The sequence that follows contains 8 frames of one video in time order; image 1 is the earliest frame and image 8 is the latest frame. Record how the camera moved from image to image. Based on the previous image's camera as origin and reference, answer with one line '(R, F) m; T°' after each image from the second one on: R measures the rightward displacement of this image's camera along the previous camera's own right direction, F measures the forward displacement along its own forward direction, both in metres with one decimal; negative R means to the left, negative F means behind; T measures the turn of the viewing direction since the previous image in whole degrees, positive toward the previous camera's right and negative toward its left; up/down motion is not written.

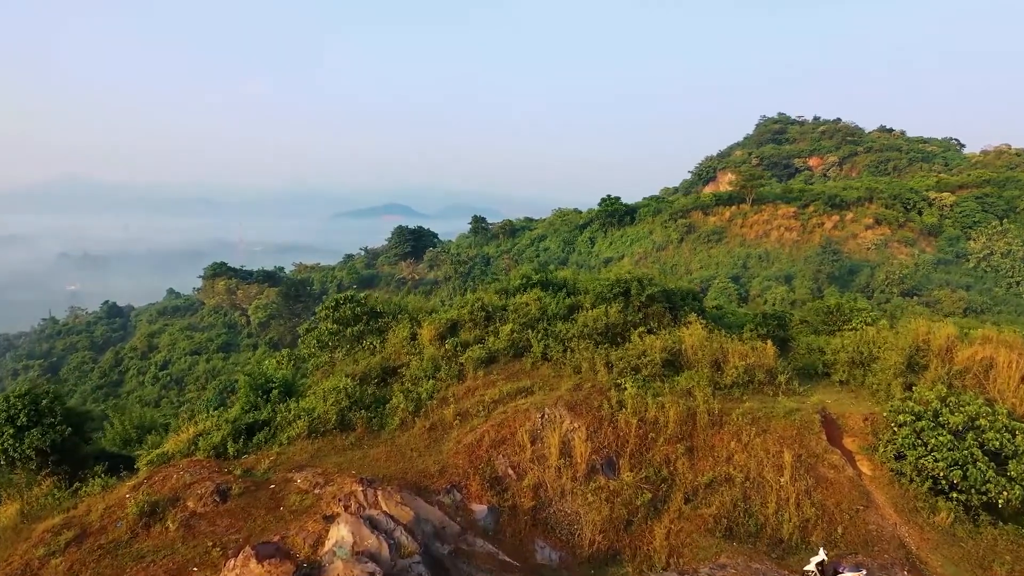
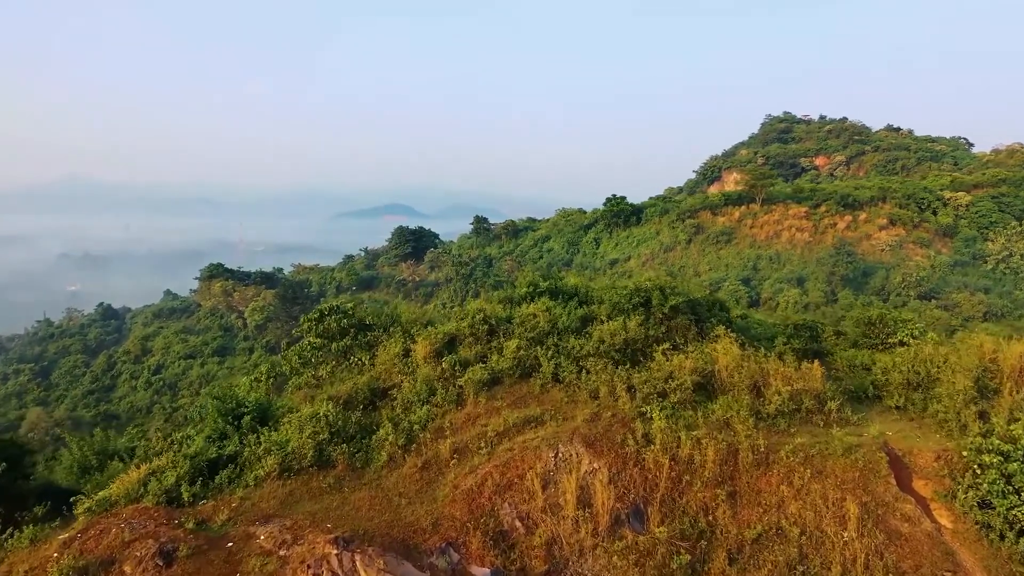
(0.0, +1.5) m; 0°
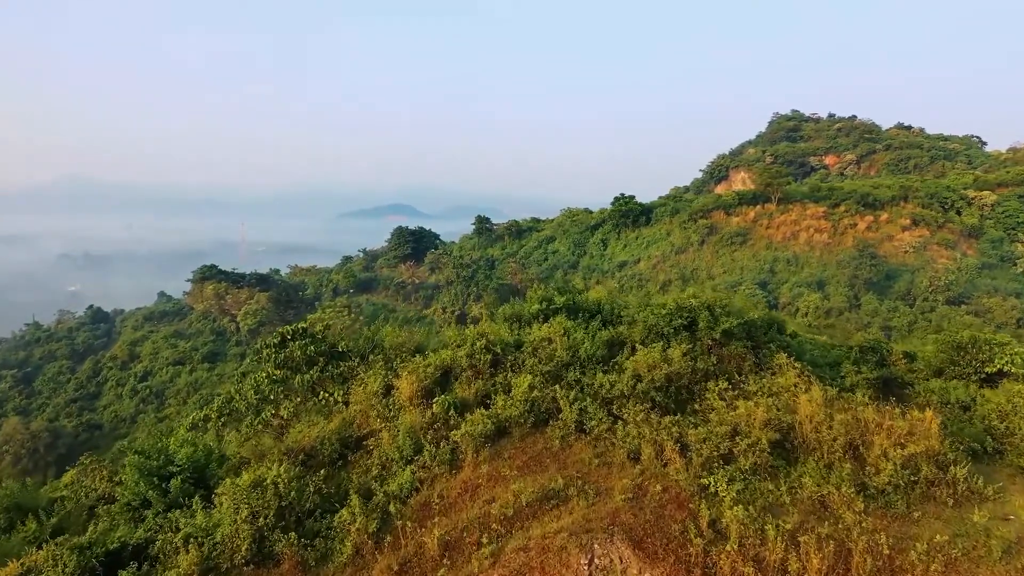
(-0.1, +2.4) m; 0°
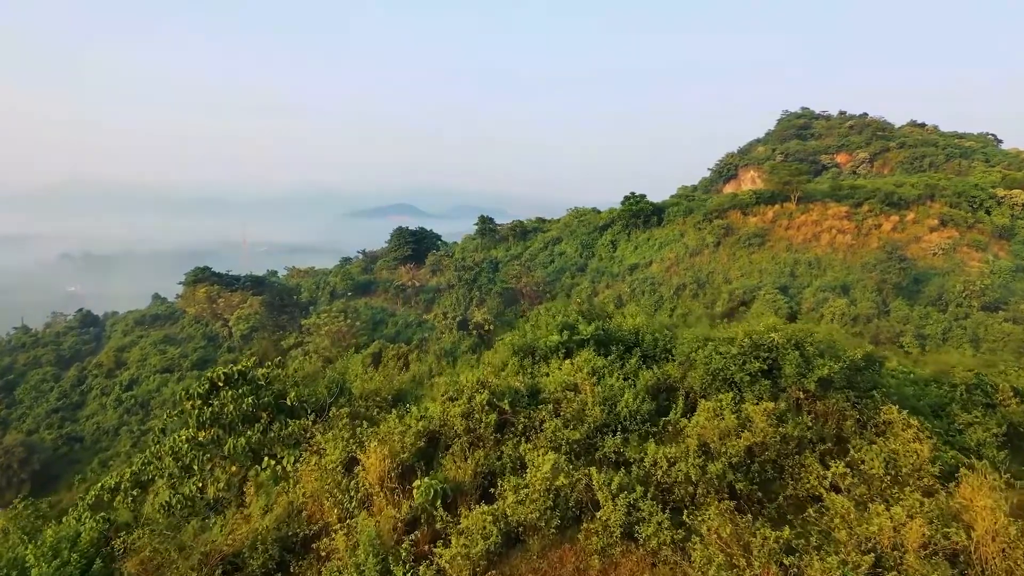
(-0.1, +2.5) m; 0°
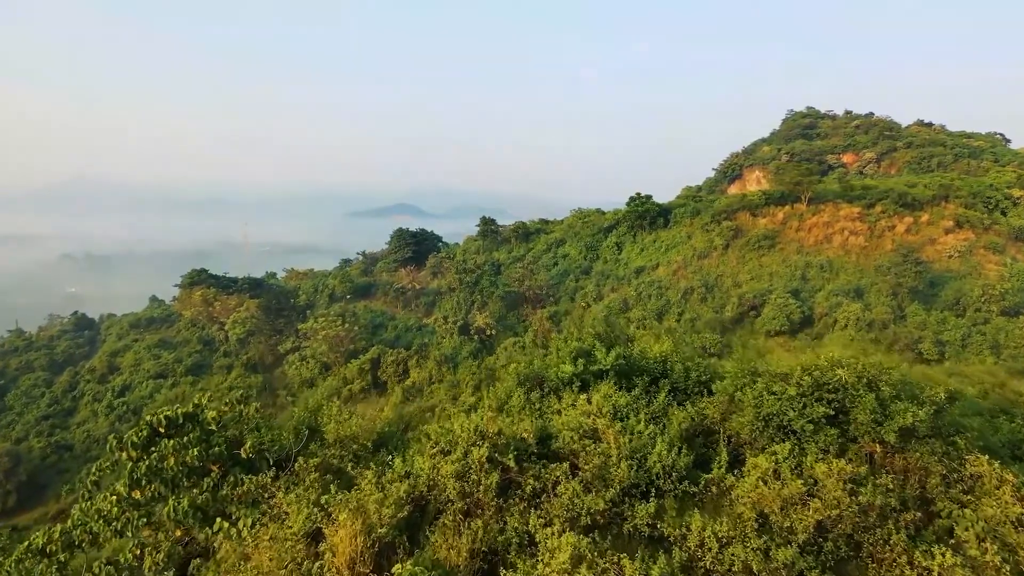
(0.0, +1.3) m; 0°
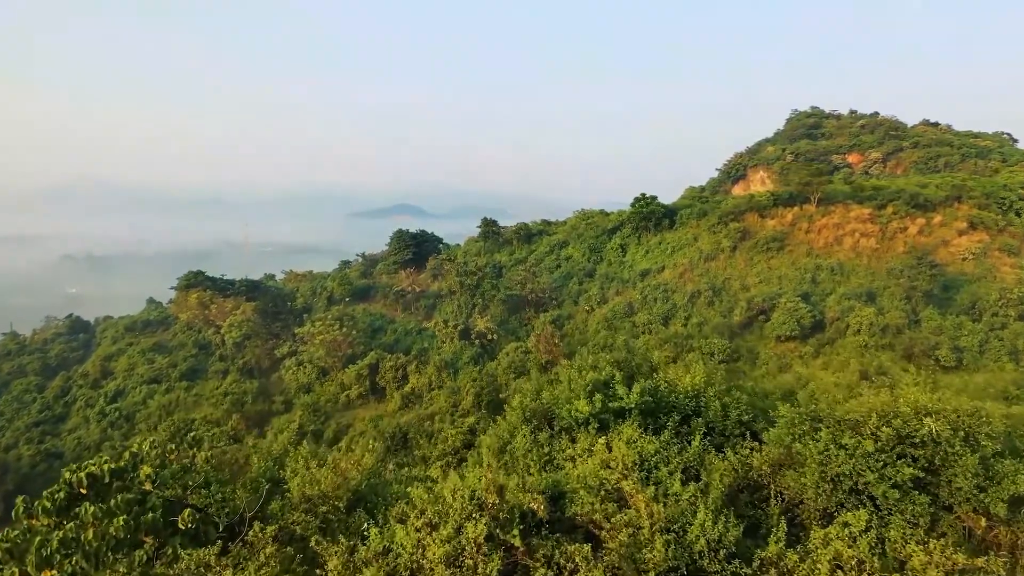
(0.0, +1.1) m; 0°
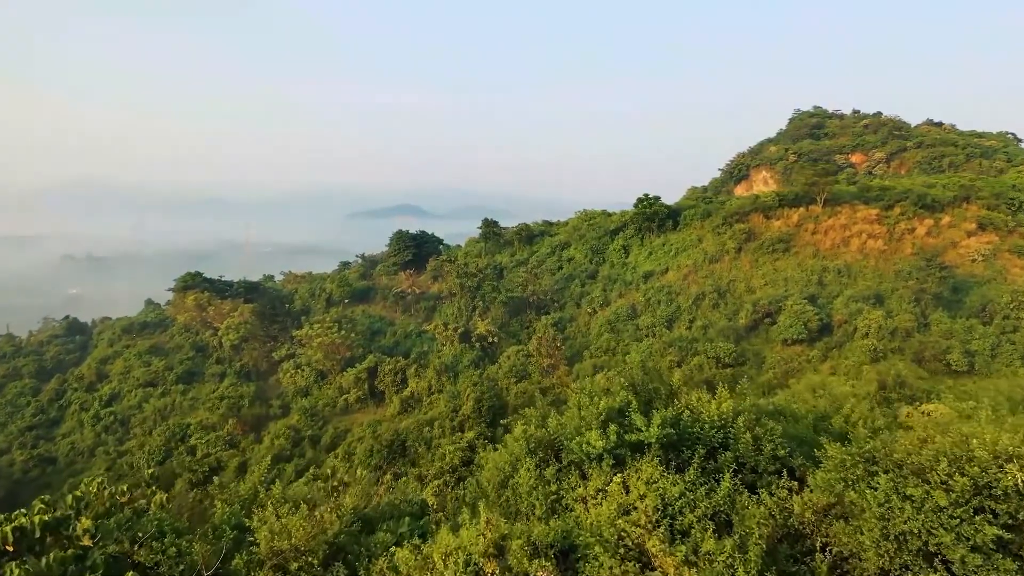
(0.0, +0.7) m; 0°
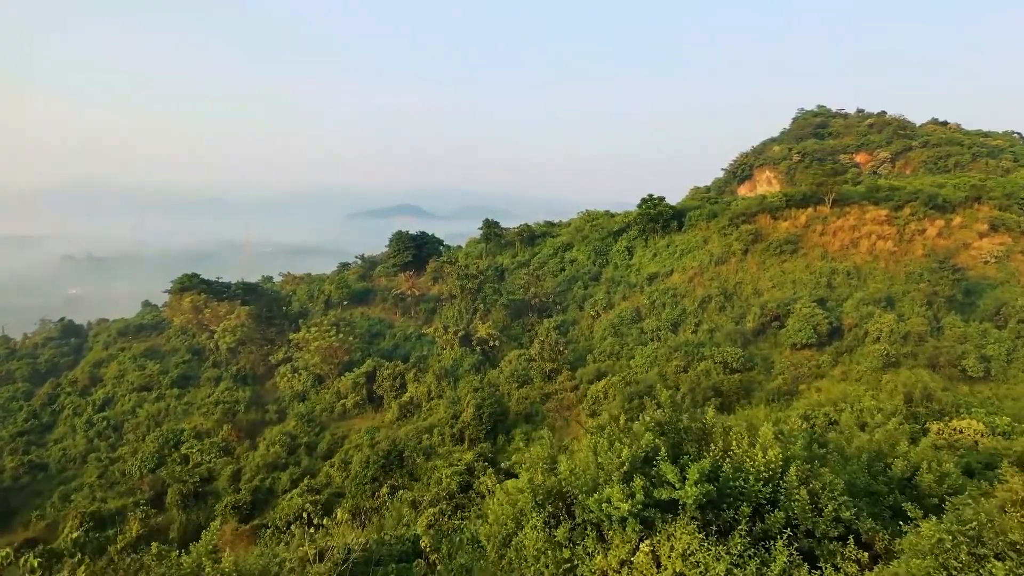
(0.0, +0.9) m; 0°
